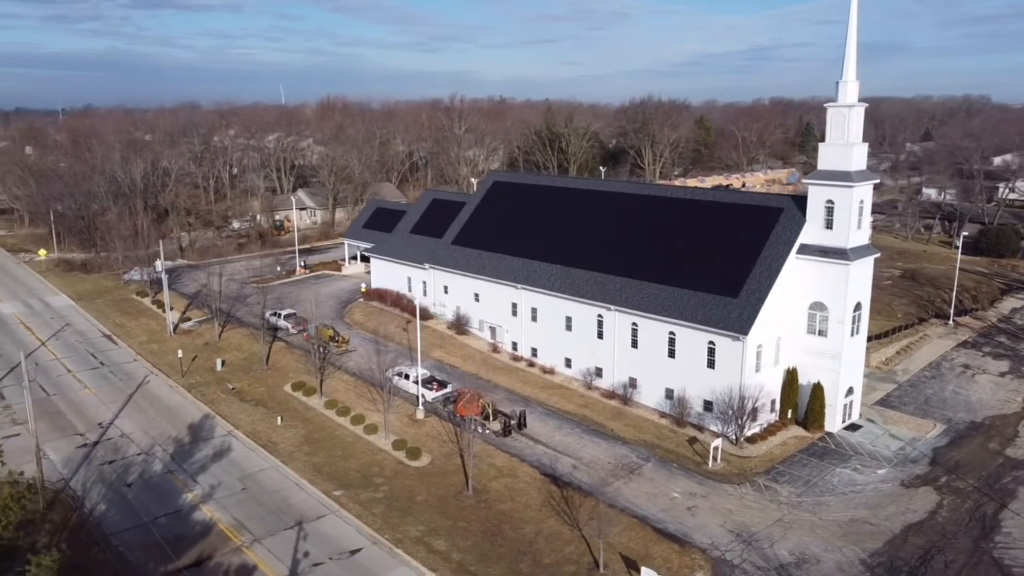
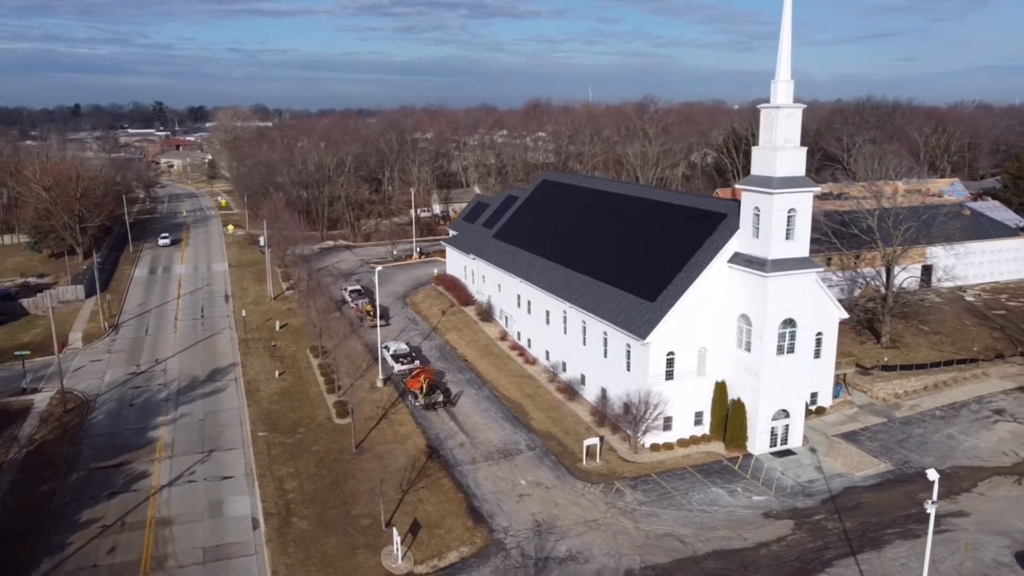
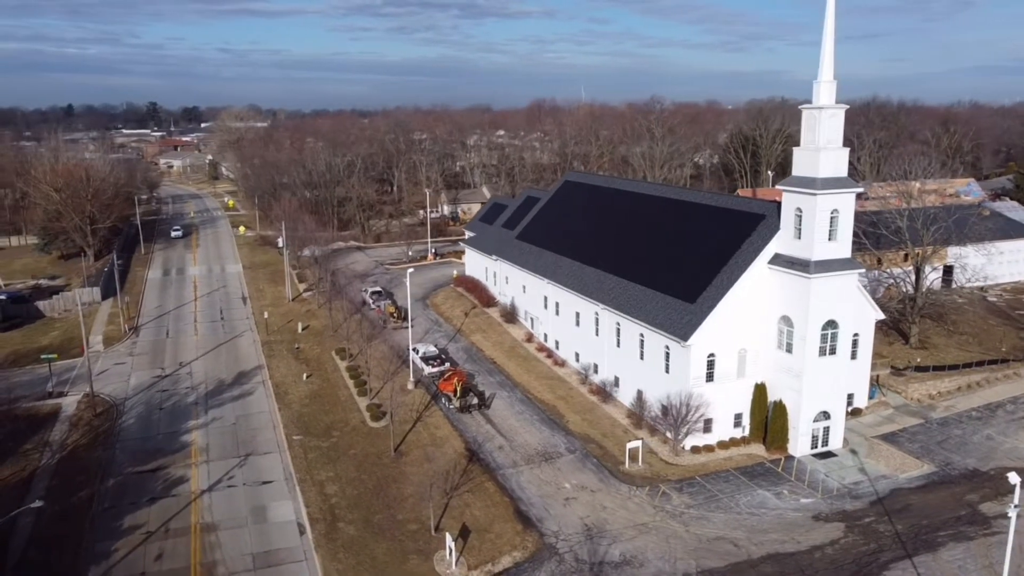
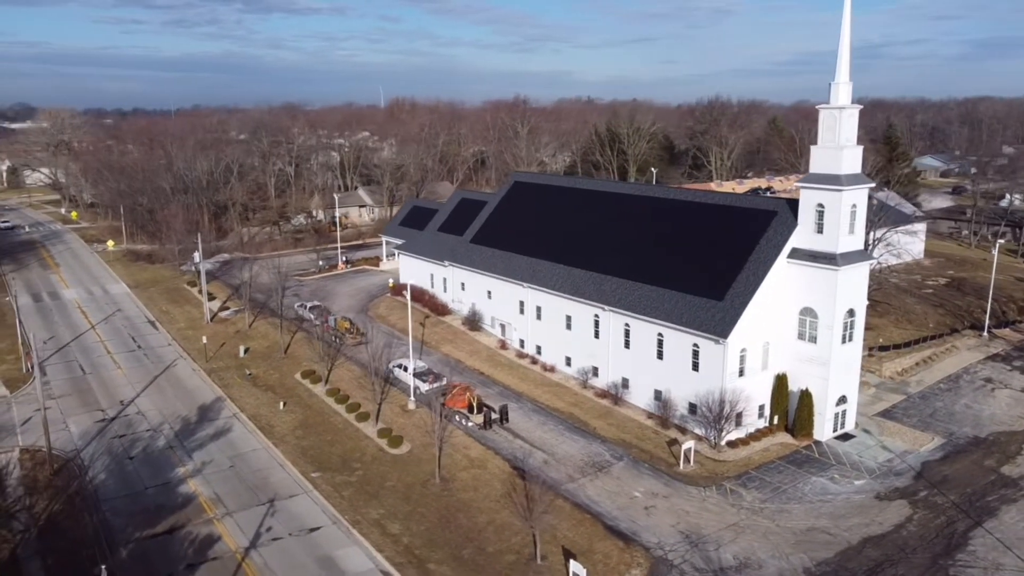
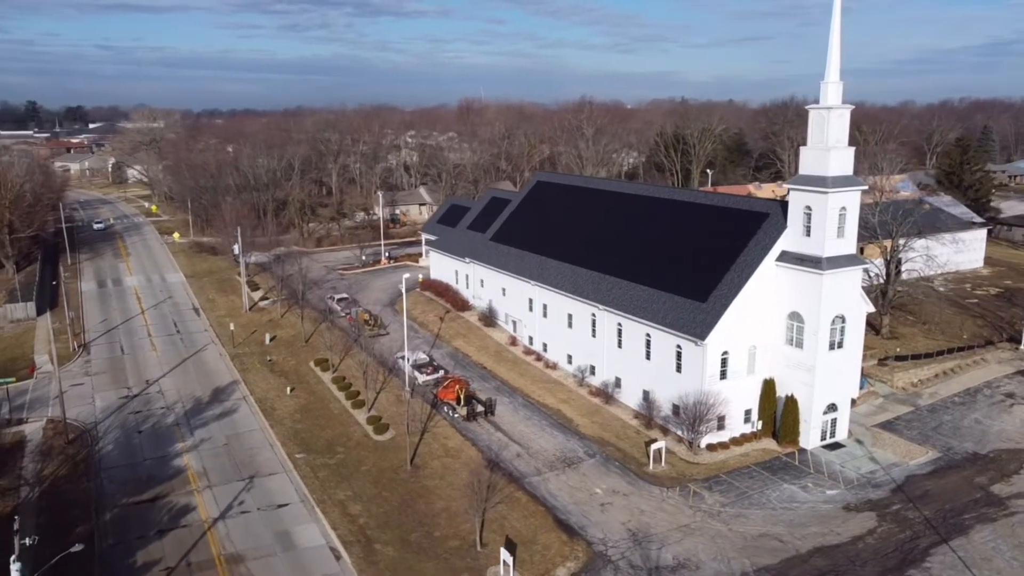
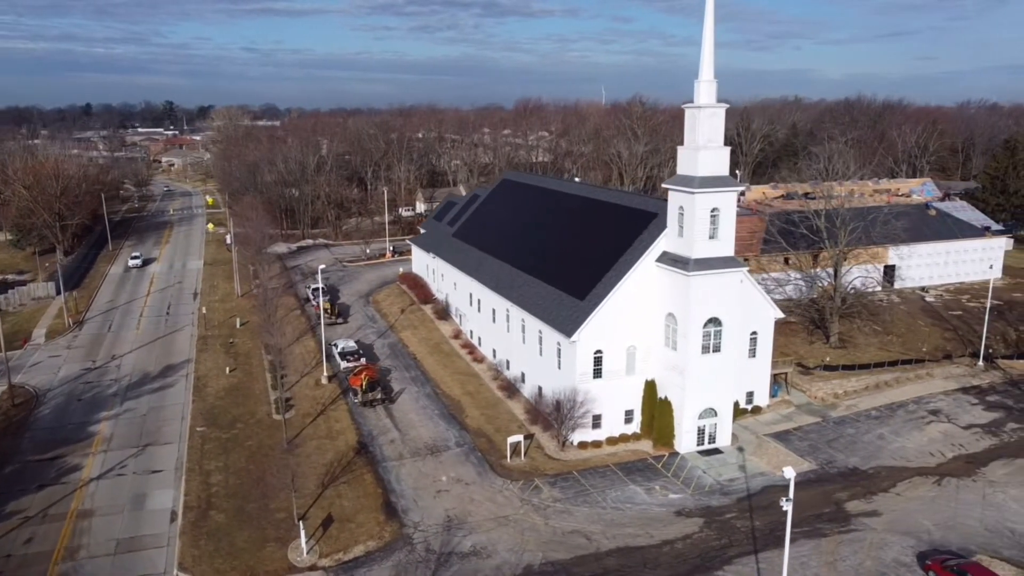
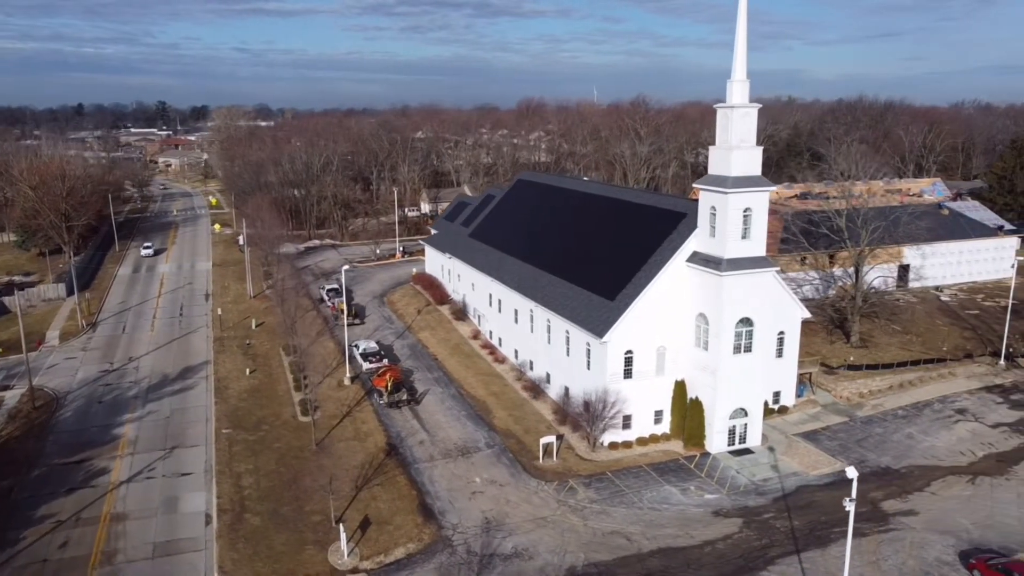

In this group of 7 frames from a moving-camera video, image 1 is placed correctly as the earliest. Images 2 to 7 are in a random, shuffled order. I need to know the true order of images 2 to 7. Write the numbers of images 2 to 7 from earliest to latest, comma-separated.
4, 5, 3, 2, 7, 6
